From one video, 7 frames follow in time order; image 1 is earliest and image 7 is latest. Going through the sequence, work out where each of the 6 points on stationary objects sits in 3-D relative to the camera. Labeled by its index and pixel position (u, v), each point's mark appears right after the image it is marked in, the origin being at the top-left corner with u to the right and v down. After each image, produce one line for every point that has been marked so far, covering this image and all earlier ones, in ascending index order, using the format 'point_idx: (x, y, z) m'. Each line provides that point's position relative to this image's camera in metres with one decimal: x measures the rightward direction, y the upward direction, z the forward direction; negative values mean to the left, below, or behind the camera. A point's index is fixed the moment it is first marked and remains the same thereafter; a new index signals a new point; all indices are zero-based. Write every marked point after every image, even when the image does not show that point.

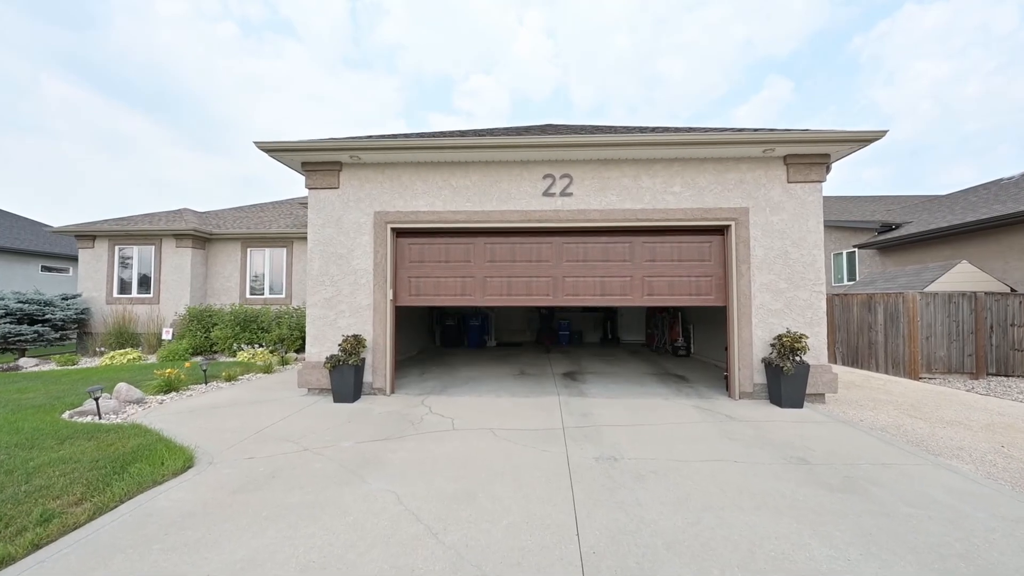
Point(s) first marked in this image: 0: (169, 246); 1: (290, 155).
0: (-9.9, +1.2, +12.1) m
1: (-3.2, +1.9, +6.0) m
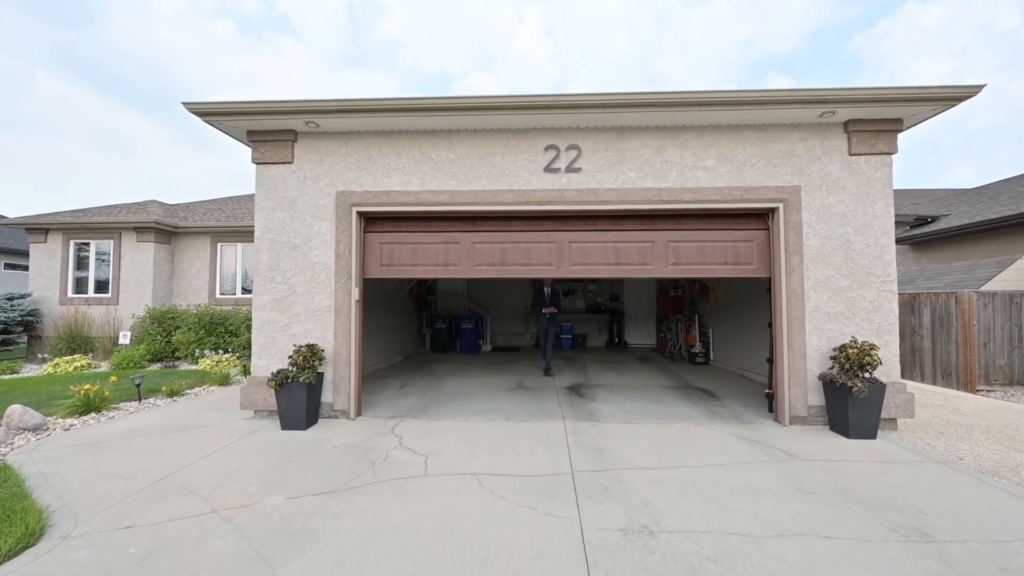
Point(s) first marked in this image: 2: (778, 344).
0: (-10.0, +1.2, +10.9) m
1: (-3.3, +1.9, +4.8) m
2: (+3.0, -0.6, +4.7) m
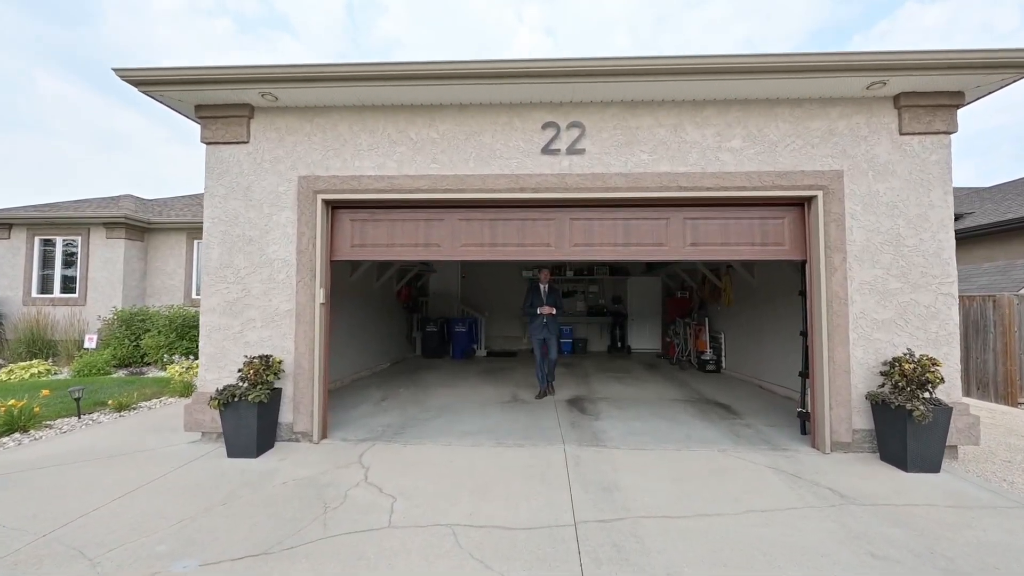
0: (-10.1, +1.2, +10.2) m
1: (-3.3, +1.9, +4.1) m
2: (+2.9, -0.6, +4.0) m
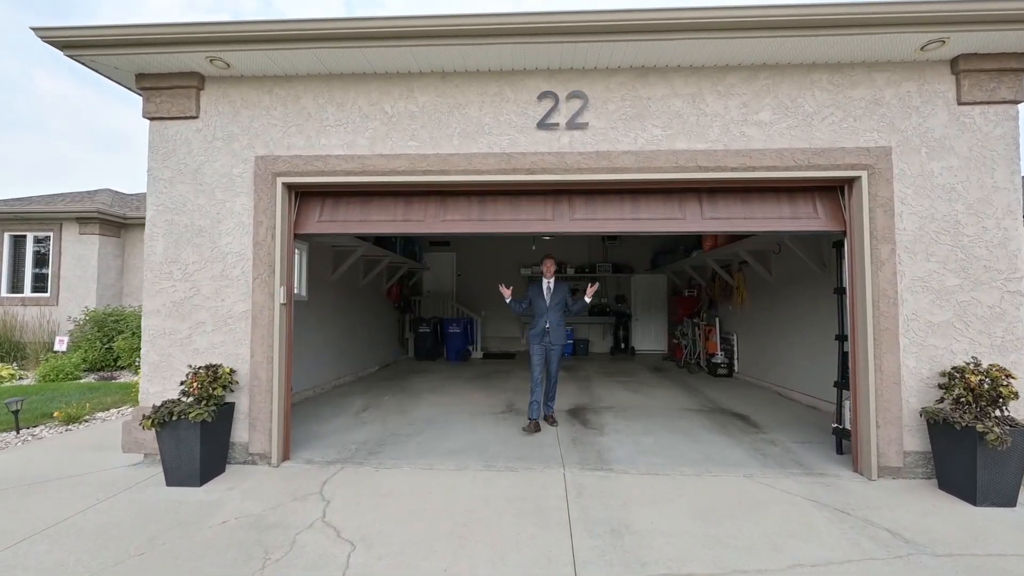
0: (-10.2, +1.3, +9.6) m
1: (-3.4, +1.9, +3.5) m
2: (+2.8, -0.6, +3.4) m
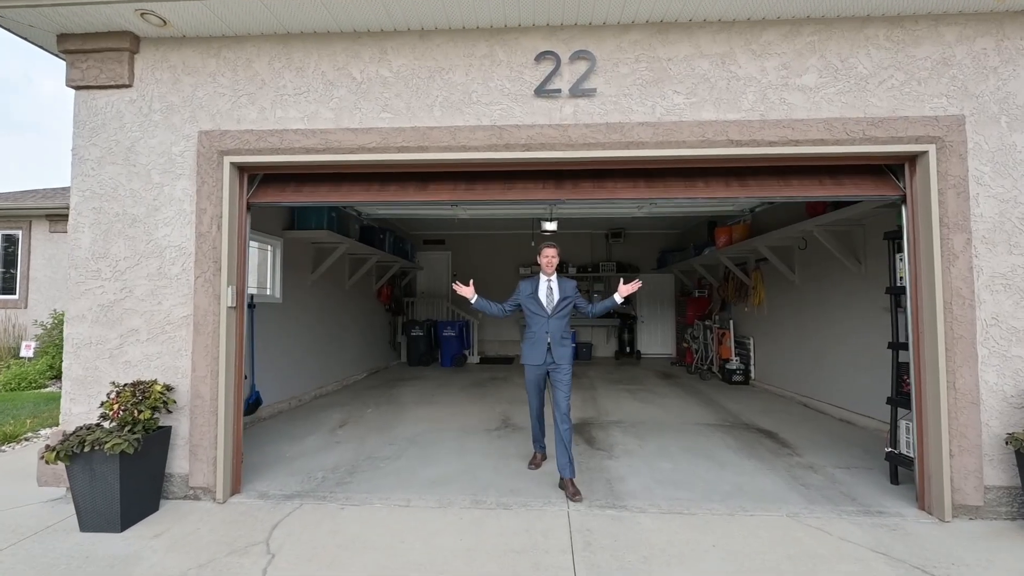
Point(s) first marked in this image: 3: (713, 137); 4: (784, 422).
0: (-10.2, +1.2, +9.1) m
1: (-3.5, +1.9, +3.0) m
2: (+2.8, -0.6, +2.8) m
3: (+1.4, +1.0, +2.9) m
4: (+3.1, -1.5, +4.8) m
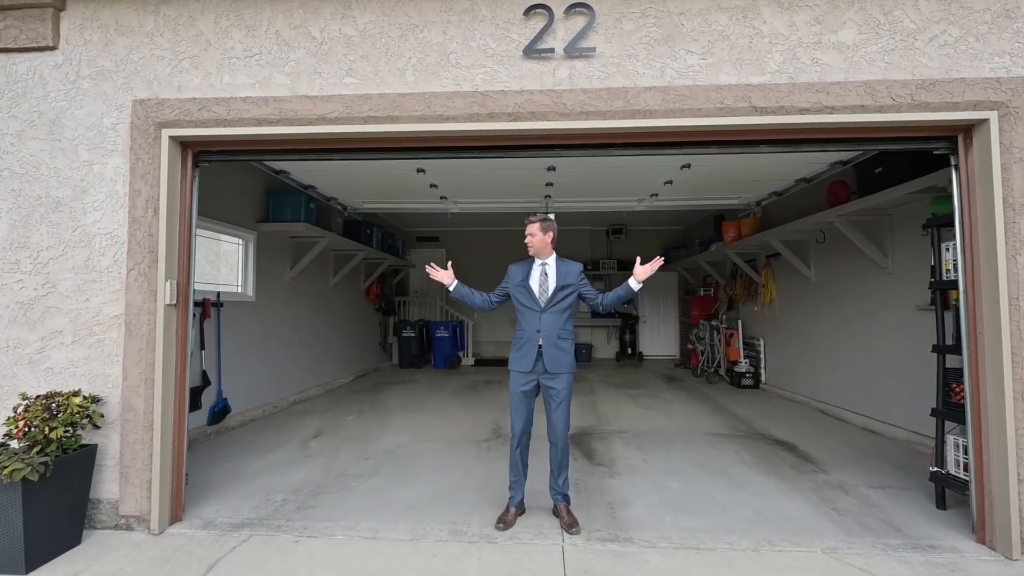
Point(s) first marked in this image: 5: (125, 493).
0: (-10.3, +1.3, +8.7) m
1: (-3.6, +2.0, +2.5) m
2: (+2.7, -0.6, +2.4) m
3: (+1.3, +1.1, +2.4) m
4: (+3.0, -1.5, +4.4) m
5: (-2.3, -1.2, +2.5) m
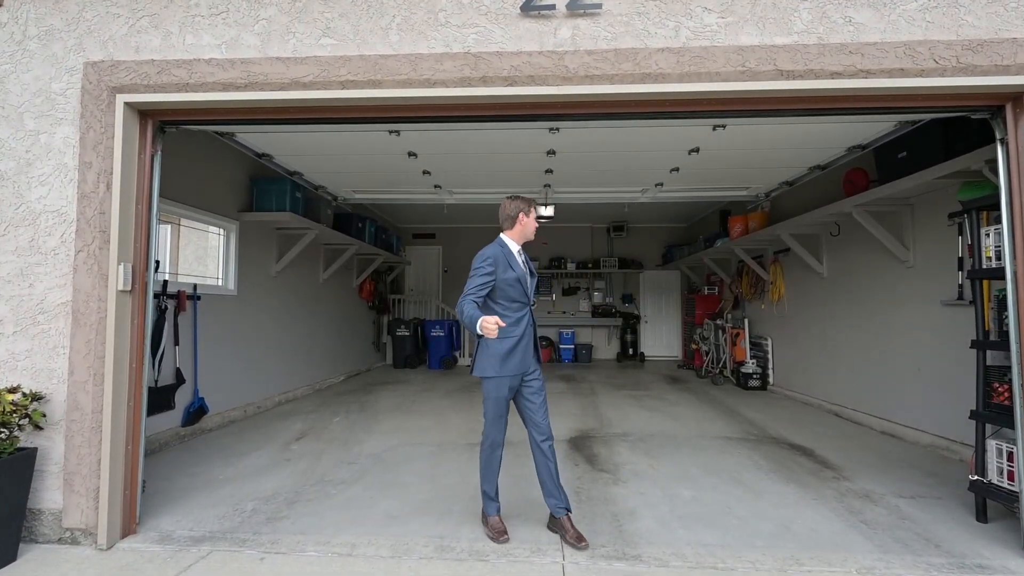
0: (-10.4, +1.3, +8.4) m
1: (-3.6, +2.1, +2.3) m
2: (+2.7, -0.5, +2.1) m
3: (+1.3, +1.1, +2.2) m
4: (+3.0, -1.4, +4.1) m
5: (-2.4, -1.1, +2.2) m
